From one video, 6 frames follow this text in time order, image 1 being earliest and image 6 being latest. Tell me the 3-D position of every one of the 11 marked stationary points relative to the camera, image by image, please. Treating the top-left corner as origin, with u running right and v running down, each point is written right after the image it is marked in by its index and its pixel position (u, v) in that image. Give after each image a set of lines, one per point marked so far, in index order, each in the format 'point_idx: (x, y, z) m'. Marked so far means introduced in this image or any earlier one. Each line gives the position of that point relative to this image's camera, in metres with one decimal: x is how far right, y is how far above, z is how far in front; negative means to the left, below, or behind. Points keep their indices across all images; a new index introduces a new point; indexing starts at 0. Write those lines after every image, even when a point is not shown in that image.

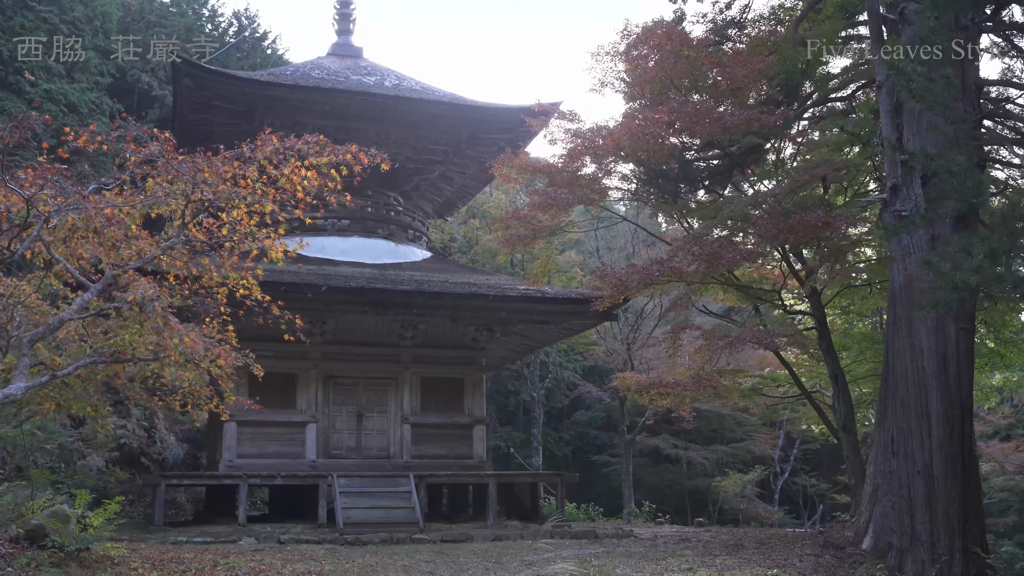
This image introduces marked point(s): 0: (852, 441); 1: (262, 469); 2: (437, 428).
0: (+4.4, -1.9, +11.0) m
1: (-3.8, -2.7, +13.0) m
2: (-1.3, -2.3, +14.3) m
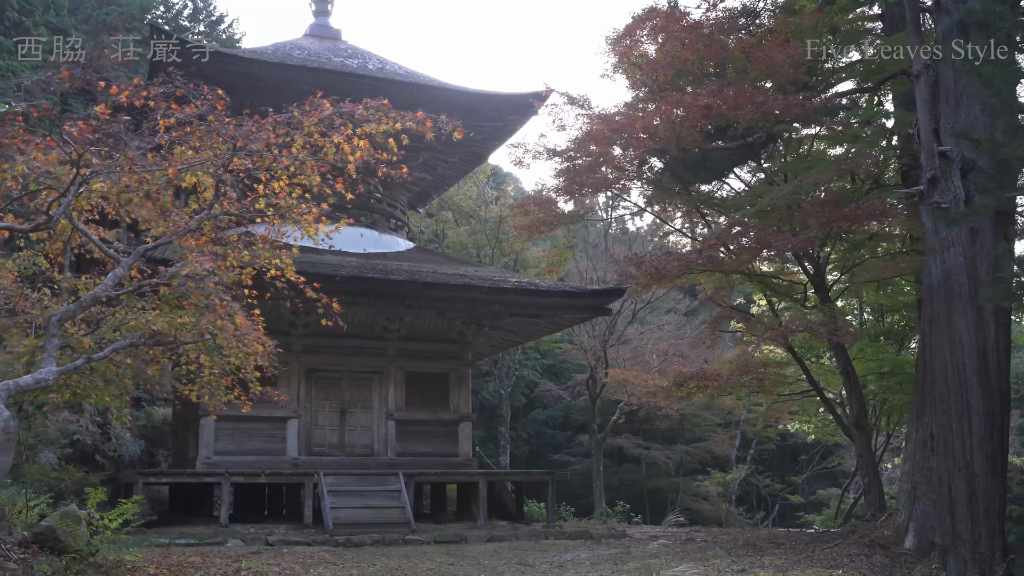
0: (+4.5, -1.9, +10.9) m
1: (-3.8, -2.5, +12.2) m
2: (-1.5, -2.2, +13.8) m
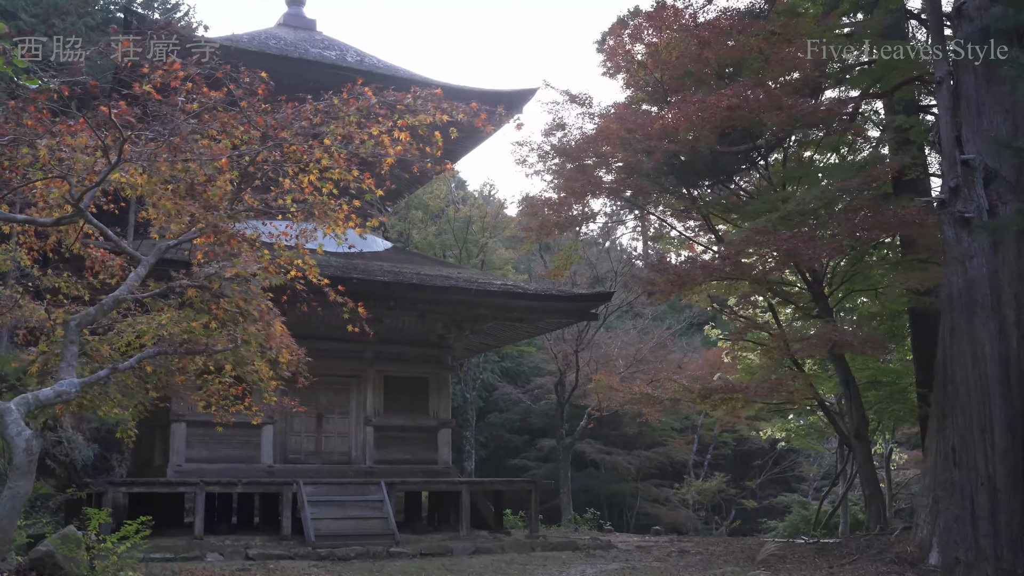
0: (+4.4, -2.0, +10.9) m
1: (-4.0, -2.5, +11.6) m
2: (-1.7, -2.2, +13.3) m
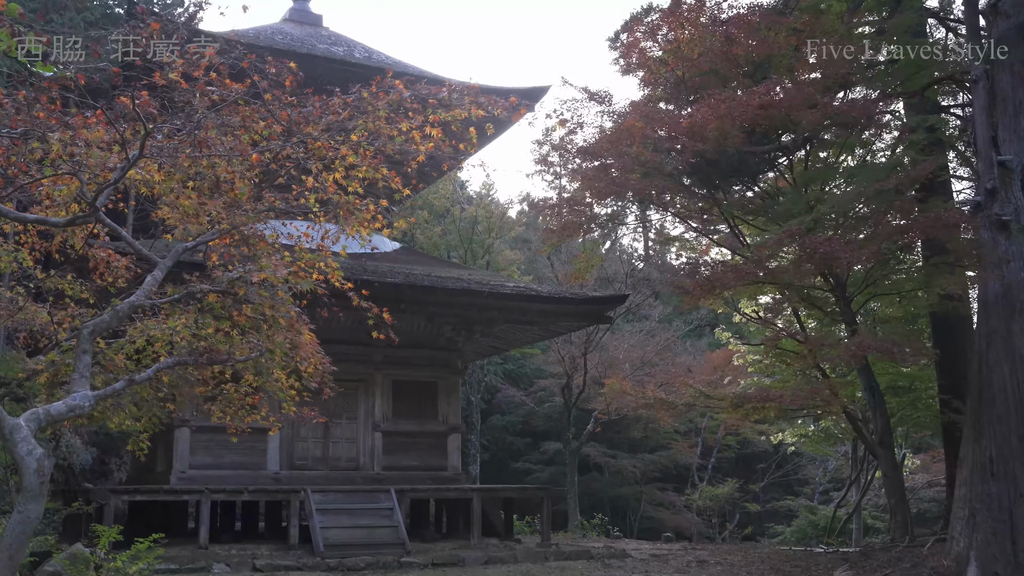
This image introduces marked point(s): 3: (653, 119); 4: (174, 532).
0: (+4.6, -2.0, +10.6) m
1: (-3.8, -2.5, +11.2) m
2: (-1.5, -2.2, +12.9) m
3: (+1.6, +1.9, +9.6) m
4: (-4.6, -3.3, +11.8) m
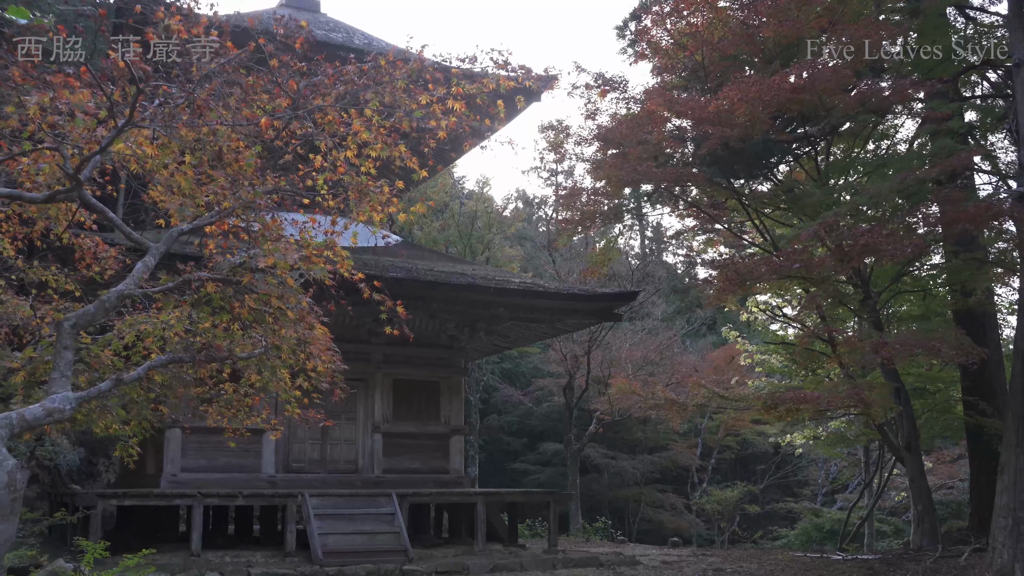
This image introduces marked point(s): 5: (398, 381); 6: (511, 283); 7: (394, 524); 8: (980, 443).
0: (+4.7, -2.0, +10.1) m
1: (-3.7, -2.4, +10.7) m
2: (-1.4, -2.2, +12.4) m
3: (+1.7, +1.9, +9.1) m
4: (-4.5, -3.2, +11.2) m
5: (-1.6, -1.3, +12.5) m
6: (0.0, +0.1, +12.2) m
7: (-1.5, -3.0, +11.0) m
8: (+5.8, -1.9, +10.8) m
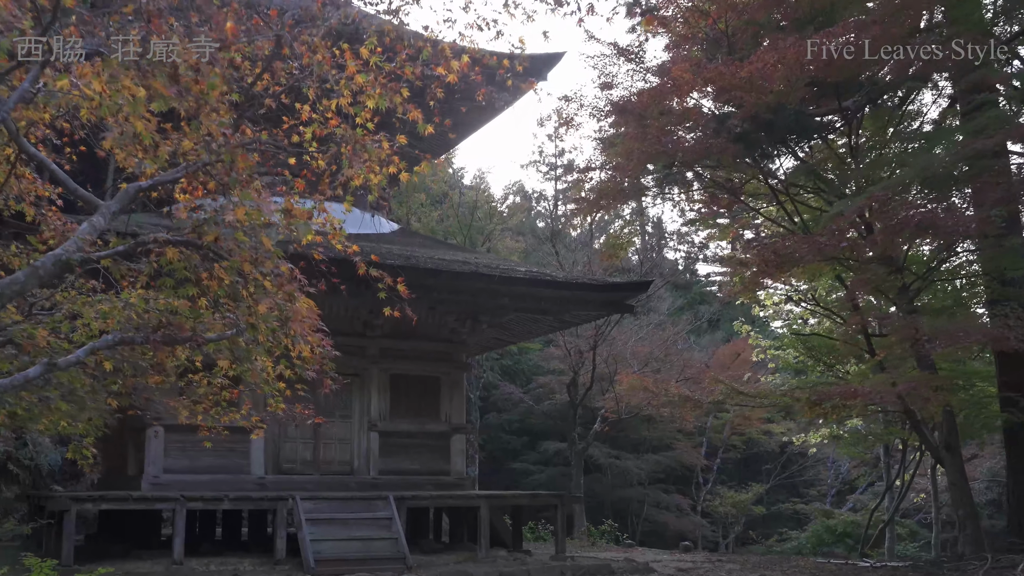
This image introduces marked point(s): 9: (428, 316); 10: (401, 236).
0: (+4.8, -1.9, +9.4) m
1: (-3.6, -2.3, +9.9) m
2: (-1.4, -2.0, +11.7) m
3: (+1.8, +2.0, +8.3) m
4: (-4.4, -3.0, +10.4) m
5: (-1.5, -1.2, +11.7) m
6: (0.0, +0.2, +11.4) m
7: (-1.4, -2.8, +10.3) m
8: (+5.9, -1.8, +10.1) m
9: (-1.1, -0.4, +11.6) m
10: (-1.6, +0.7, +12.3) m
